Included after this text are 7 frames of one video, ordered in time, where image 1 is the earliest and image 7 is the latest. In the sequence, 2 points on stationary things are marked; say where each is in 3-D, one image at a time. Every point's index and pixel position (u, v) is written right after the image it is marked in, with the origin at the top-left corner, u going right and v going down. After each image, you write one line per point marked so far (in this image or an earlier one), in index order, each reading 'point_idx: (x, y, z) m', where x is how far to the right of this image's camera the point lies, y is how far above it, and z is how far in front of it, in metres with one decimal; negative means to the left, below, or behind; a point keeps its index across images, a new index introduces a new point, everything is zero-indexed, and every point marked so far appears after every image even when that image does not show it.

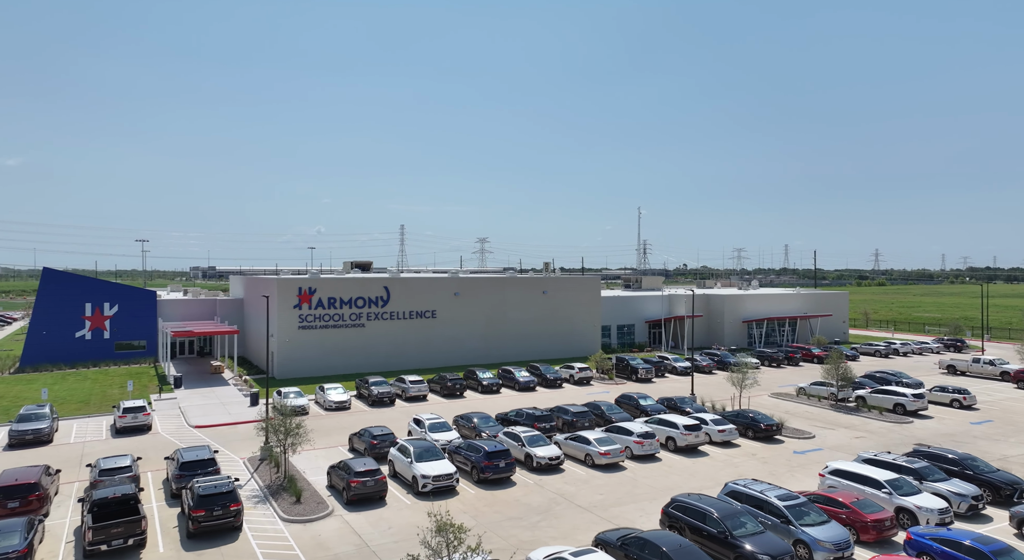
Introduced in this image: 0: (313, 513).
0: (-5.3, -6.3, +19.4) m
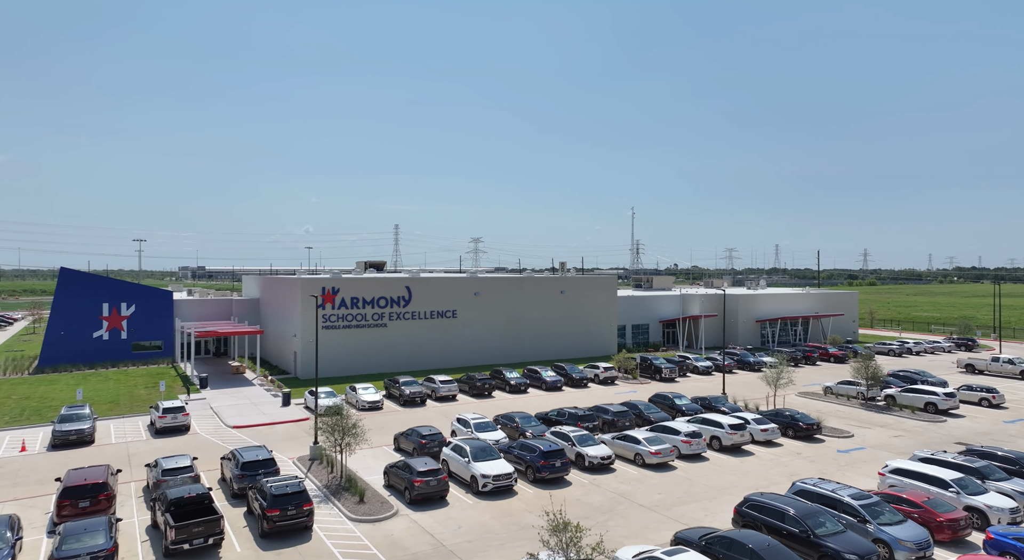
0: (-3.5, -6.3, +19.4) m
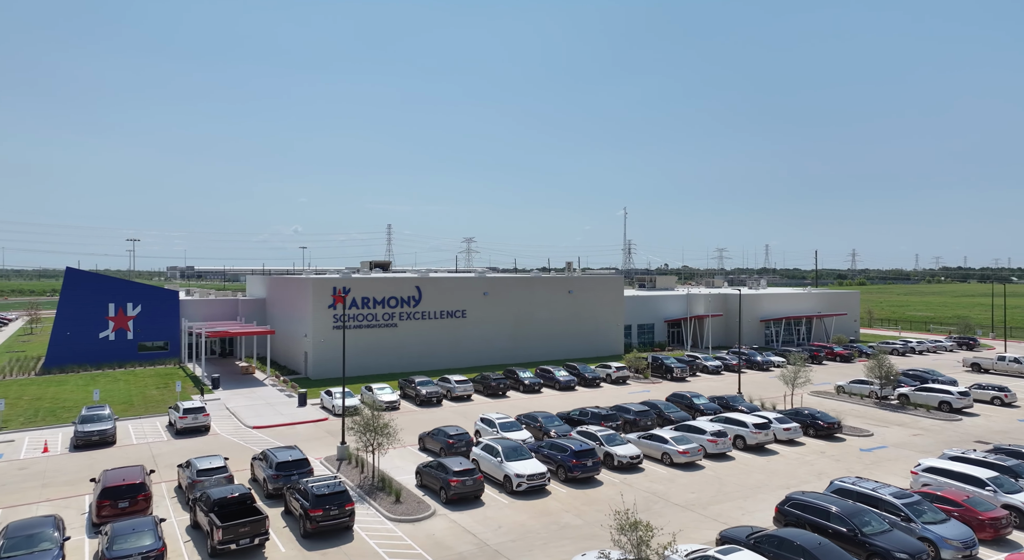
0: (-2.5, -6.3, +19.3) m
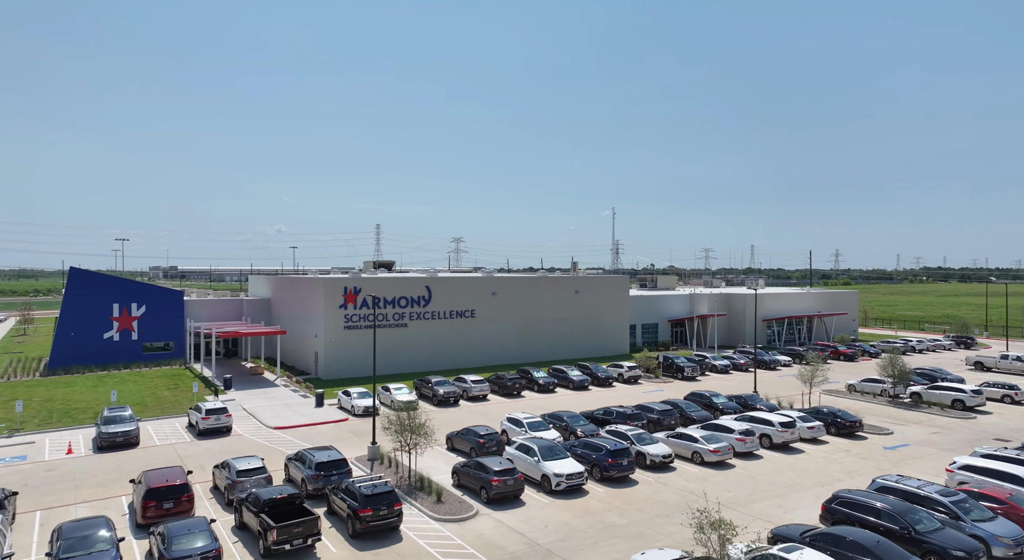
0: (-1.3, -6.2, +19.2) m
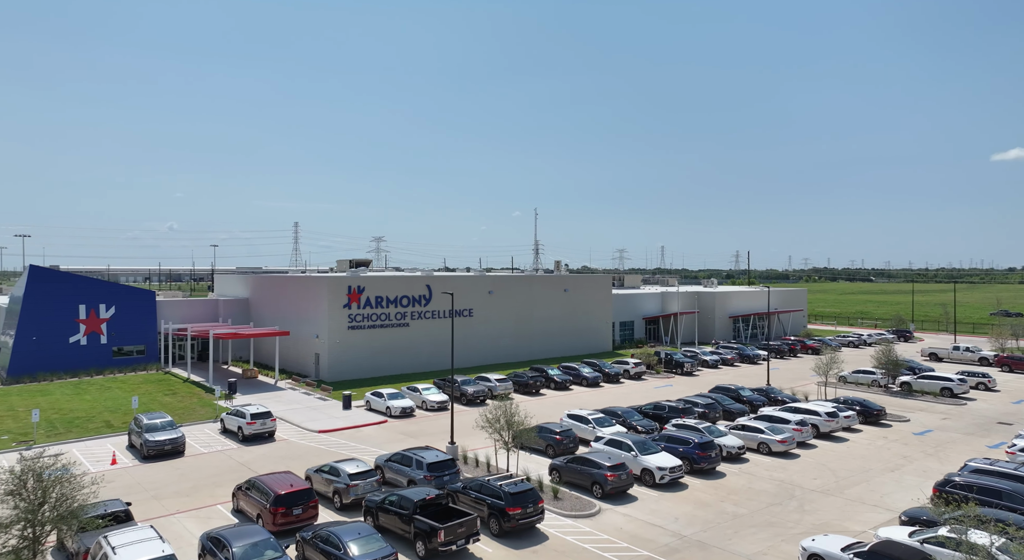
0: (+2.0, -6.1, +19.2) m
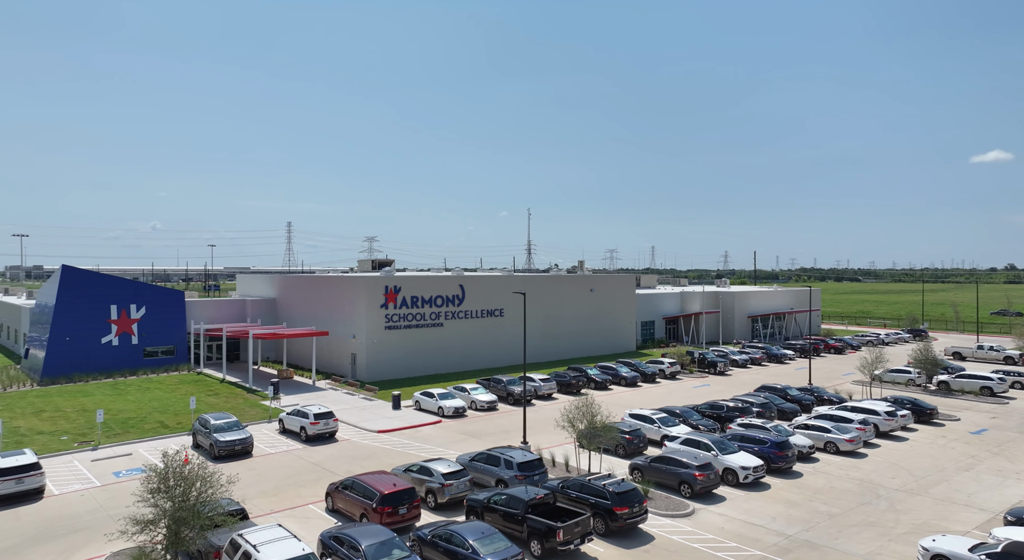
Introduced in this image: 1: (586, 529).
0: (+4.6, -6.1, +19.3) m
1: (+1.7, -5.5, +15.9) m
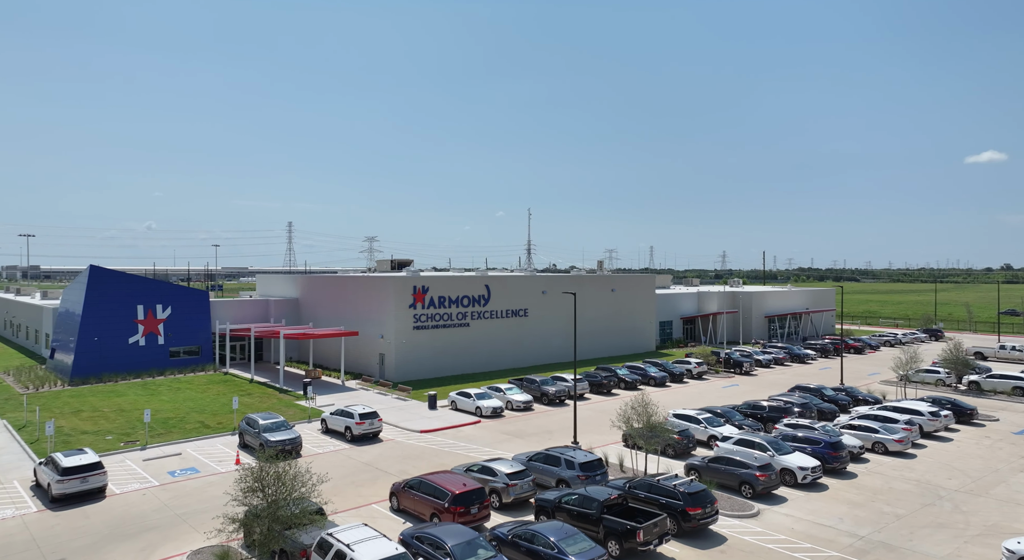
0: (+6.3, -6.1, +19.2) m
1: (+3.4, -5.5, +15.9) m
